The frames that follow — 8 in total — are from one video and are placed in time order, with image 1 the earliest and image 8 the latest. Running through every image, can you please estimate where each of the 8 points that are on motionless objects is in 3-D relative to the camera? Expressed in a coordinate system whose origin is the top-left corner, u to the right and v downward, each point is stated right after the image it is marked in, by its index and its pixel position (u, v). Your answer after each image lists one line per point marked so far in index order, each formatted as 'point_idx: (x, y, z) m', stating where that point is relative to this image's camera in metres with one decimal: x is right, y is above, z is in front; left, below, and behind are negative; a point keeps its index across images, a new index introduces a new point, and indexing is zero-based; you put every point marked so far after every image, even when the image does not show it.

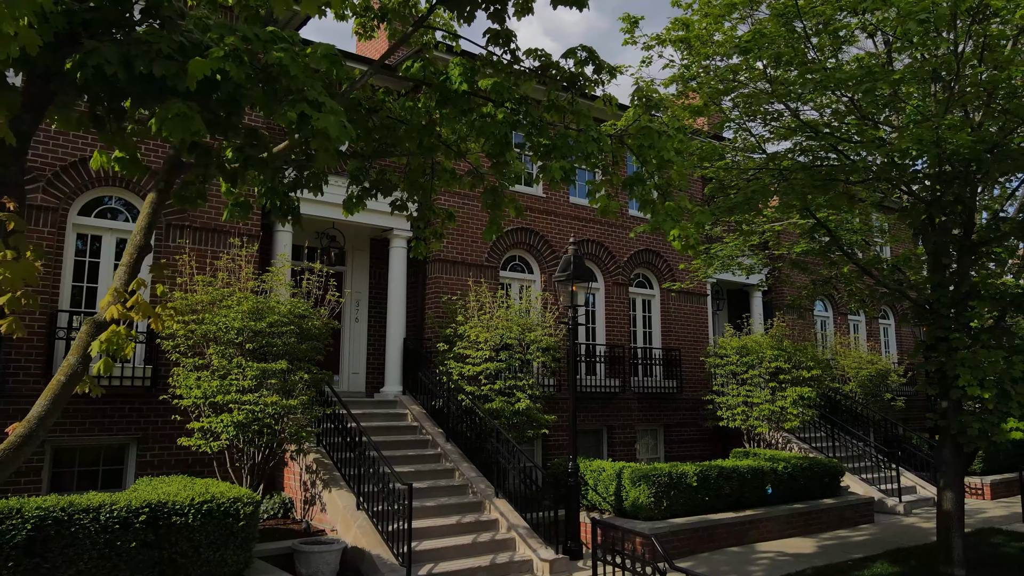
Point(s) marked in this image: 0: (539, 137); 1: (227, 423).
0: (+0.2, +1.4, +5.6) m
1: (-3.7, -1.8, +8.0) m
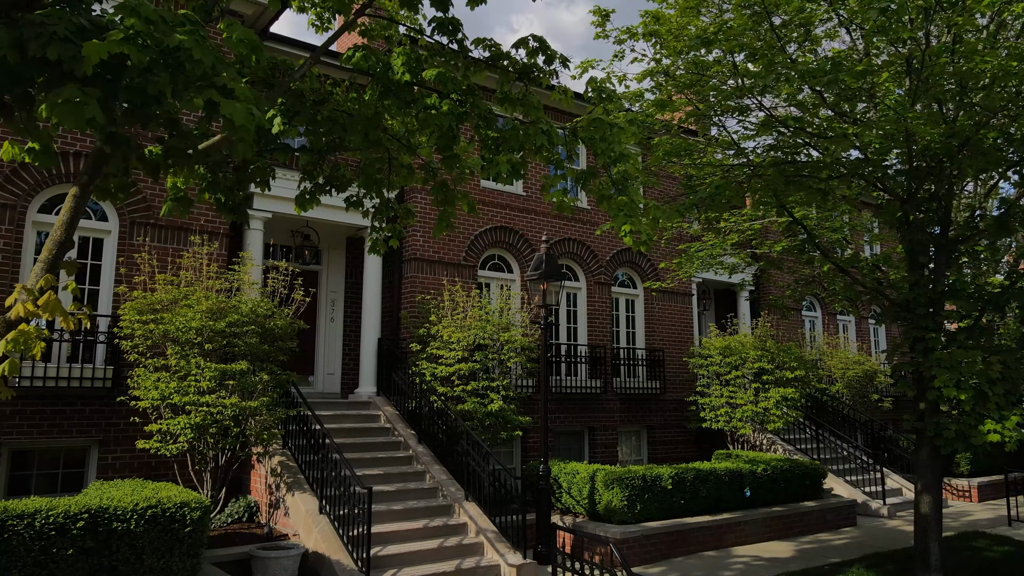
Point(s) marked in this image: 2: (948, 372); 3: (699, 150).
0: (-0.2, +1.4, +5.4) m
1: (-4.2, -1.7, +7.8) m
2: (+5.7, -1.1, +8.1) m
3: (+2.7, +2.0, +8.9) m
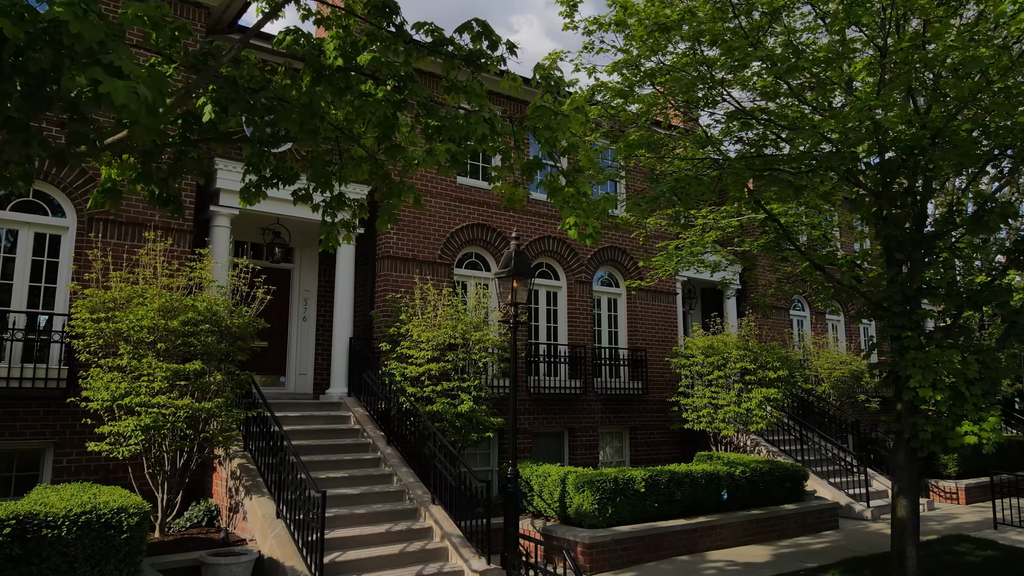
0: (-0.7, +1.4, +5.1) m
1: (-4.7, -1.7, +7.5) m
2: (+5.3, -1.1, +7.8) m
3: (+2.3, +2.1, +8.7) m
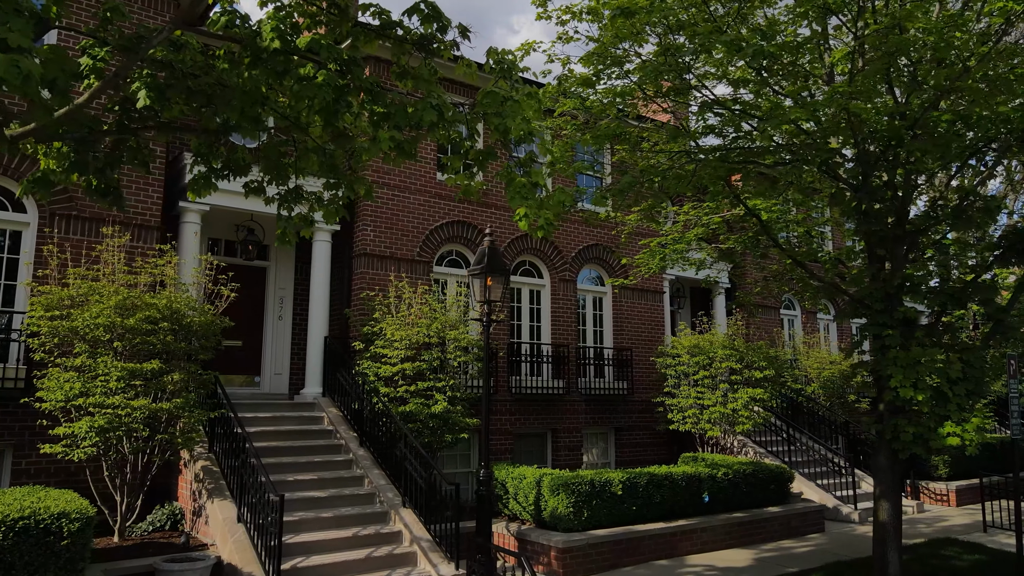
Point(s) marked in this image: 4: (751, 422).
0: (-1.1, +1.5, +4.9) m
1: (-5.1, -1.7, +7.3) m
2: (+4.9, -1.0, +7.6) m
3: (+1.9, +2.1, +8.5) m
4: (+5.1, -2.9, +13.1) m
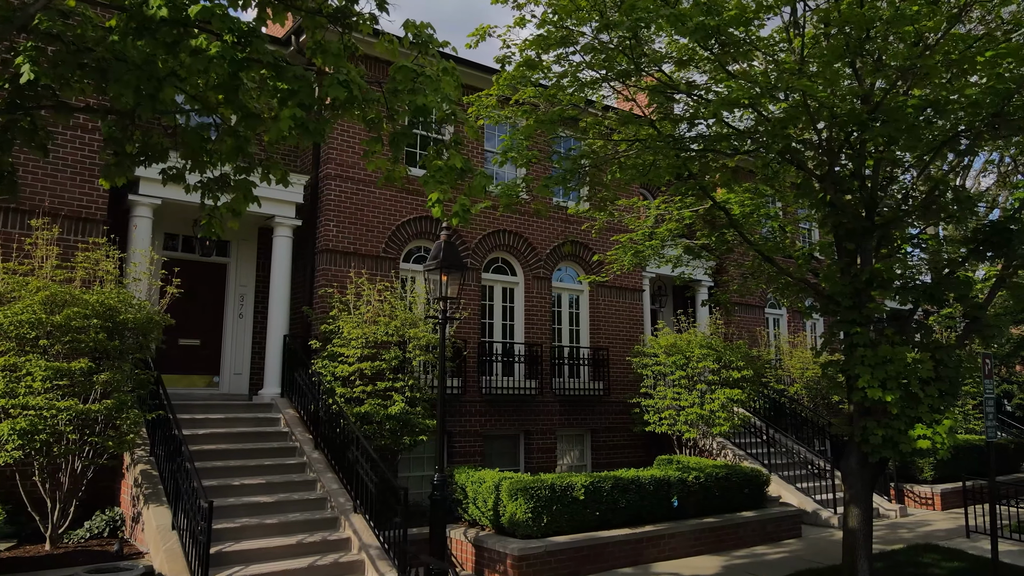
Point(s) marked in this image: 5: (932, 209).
0: (-1.7, +1.5, +4.5) m
1: (-5.7, -1.6, +6.9) m
2: (+4.3, -1.0, +7.2) m
3: (+1.3, +2.2, +8.1) m
4: (+4.5, -2.8, +12.7) m
5: (+4.9, +0.9, +7.2) m
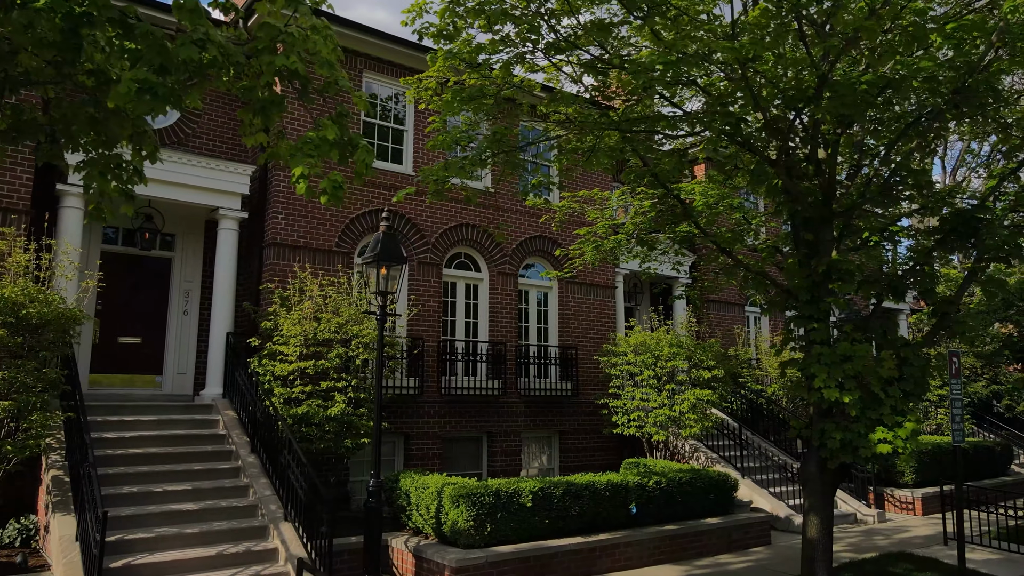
0: (-2.5, +1.6, +4.0) m
1: (-6.5, -1.5, +6.4) m
2: (+3.5, -0.9, +6.7) m
3: (+0.5, +2.2, +7.6) m
4: (+3.7, -2.7, +12.2) m
5: (+4.2, +1.0, +6.7) m
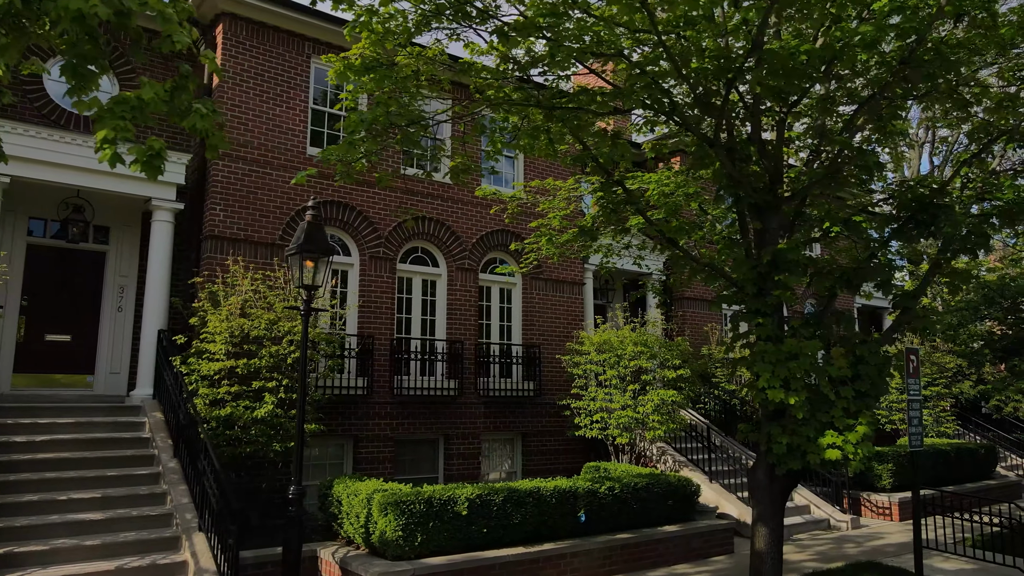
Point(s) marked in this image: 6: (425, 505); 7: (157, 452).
0: (-3.3, +1.7, +3.5) m
1: (-7.3, -1.4, +5.8) m
2: (+2.6, -0.8, +6.2) m
3: (-0.4, +2.3, +7.0) m
4: (+2.9, -2.7, +11.6) m
5: (+3.3, +1.1, +6.1) m
6: (-1.1, -2.7, +7.7) m
7: (-5.0, -2.3, +8.5) m
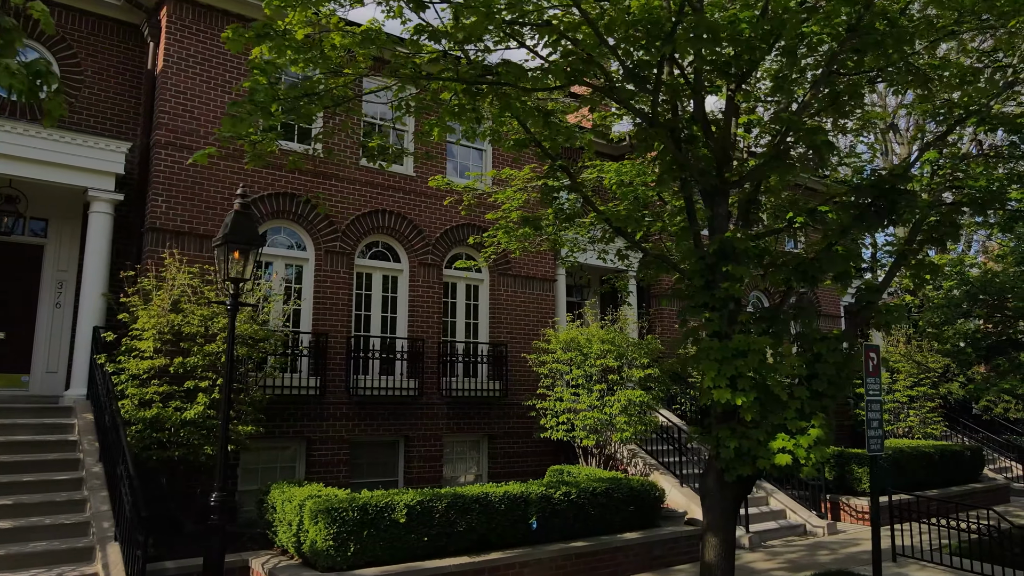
0: (-4.0, +1.8, +3.0) m
1: (-8.0, -1.4, +5.3) m
2: (+1.9, -0.7, +5.7) m
3: (-1.1, +2.4, +6.6) m
4: (+2.1, -2.6, +11.2) m
5: (+2.6, +1.2, +5.6) m
6: (-1.8, -2.6, +7.2) m
7: (-5.7, -2.2, +8.1) m
